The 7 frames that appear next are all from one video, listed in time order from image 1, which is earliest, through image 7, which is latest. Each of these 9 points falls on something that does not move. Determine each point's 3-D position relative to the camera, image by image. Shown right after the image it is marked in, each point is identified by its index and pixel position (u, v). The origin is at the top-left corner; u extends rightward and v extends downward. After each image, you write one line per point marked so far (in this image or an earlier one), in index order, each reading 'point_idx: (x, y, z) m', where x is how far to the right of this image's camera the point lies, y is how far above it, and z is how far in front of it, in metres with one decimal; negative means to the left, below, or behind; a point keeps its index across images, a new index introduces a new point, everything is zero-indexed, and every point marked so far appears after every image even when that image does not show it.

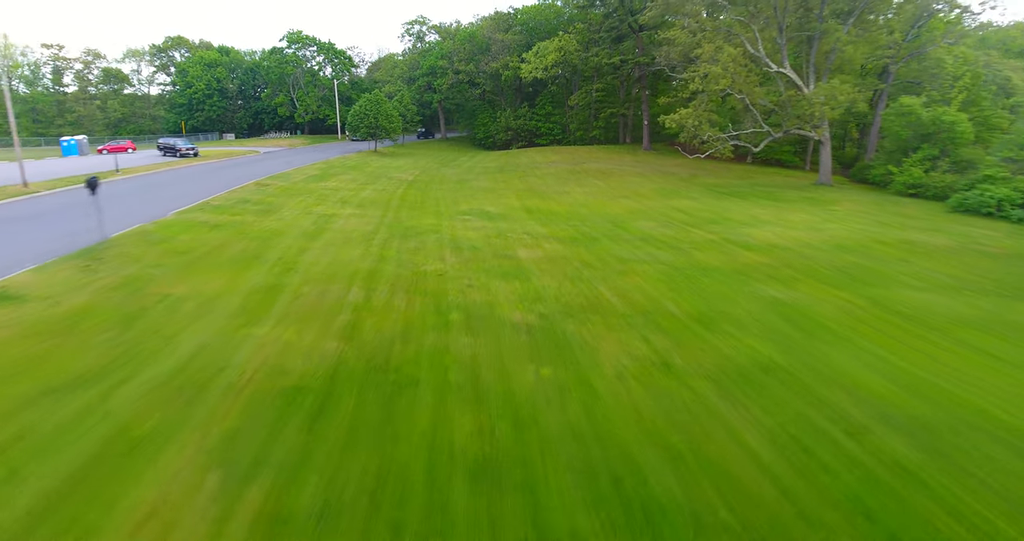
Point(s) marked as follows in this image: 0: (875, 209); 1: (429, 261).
0: (+10.0, +1.7, +18.3) m
1: (-1.3, +0.1, +11.0) m
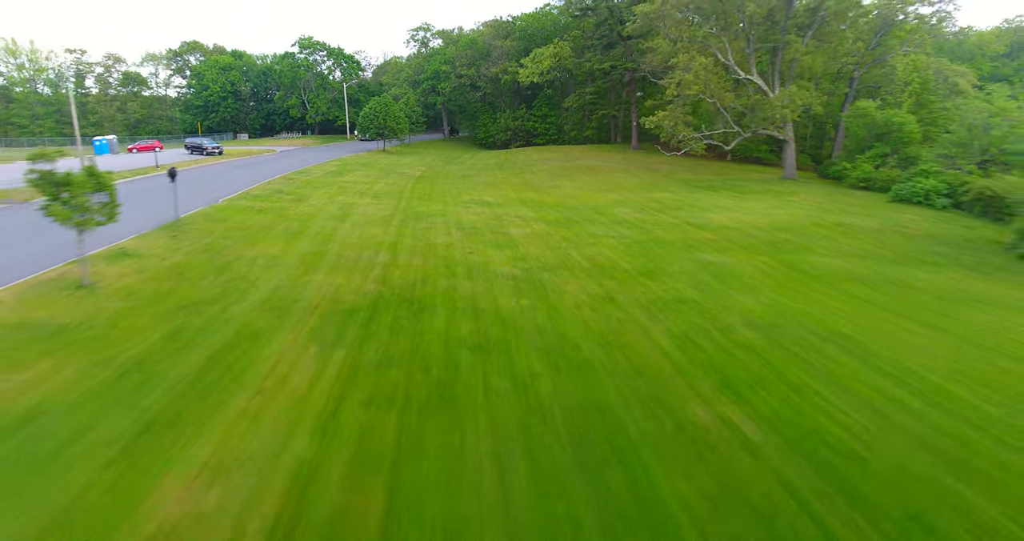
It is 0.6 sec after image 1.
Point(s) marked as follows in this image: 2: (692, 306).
0: (+9.8, +2.2, +21.0) m
1: (-1.5, +0.7, +13.7) m
2: (+2.4, -0.5, +9.1) m
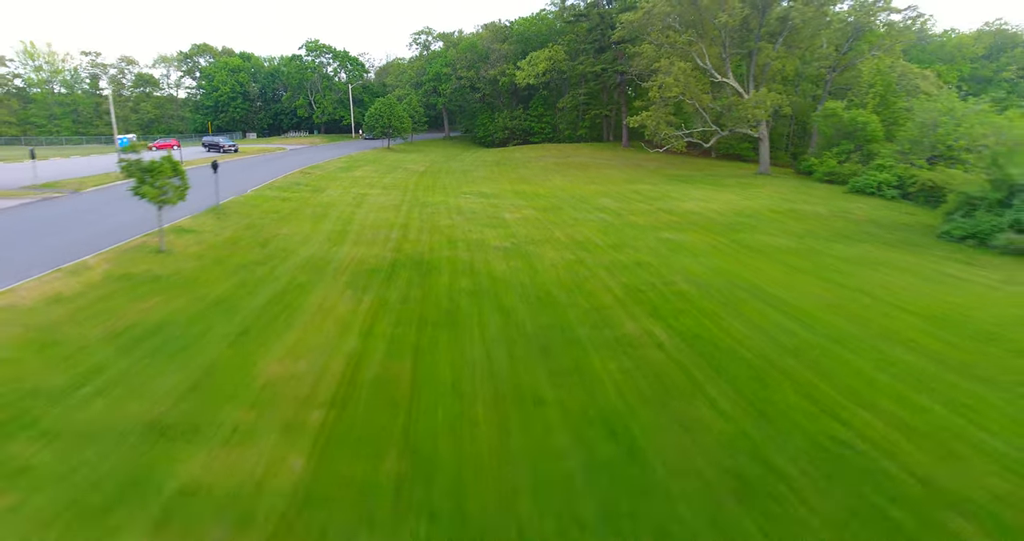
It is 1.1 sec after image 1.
0: (+9.7, +2.7, +23.2) m
1: (-1.7, +1.2, +15.9) m
2: (+2.3, 0.0, +11.3) m
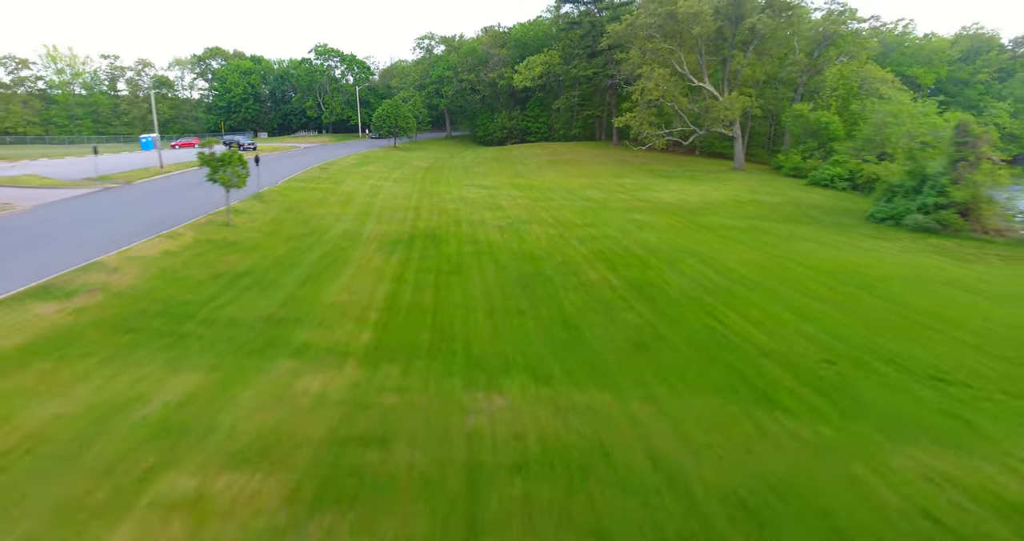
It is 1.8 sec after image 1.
0: (+9.5, +3.3, +26.1) m
1: (-1.8, +1.8, +18.8) m
2: (+2.1, +0.6, +14.2) m
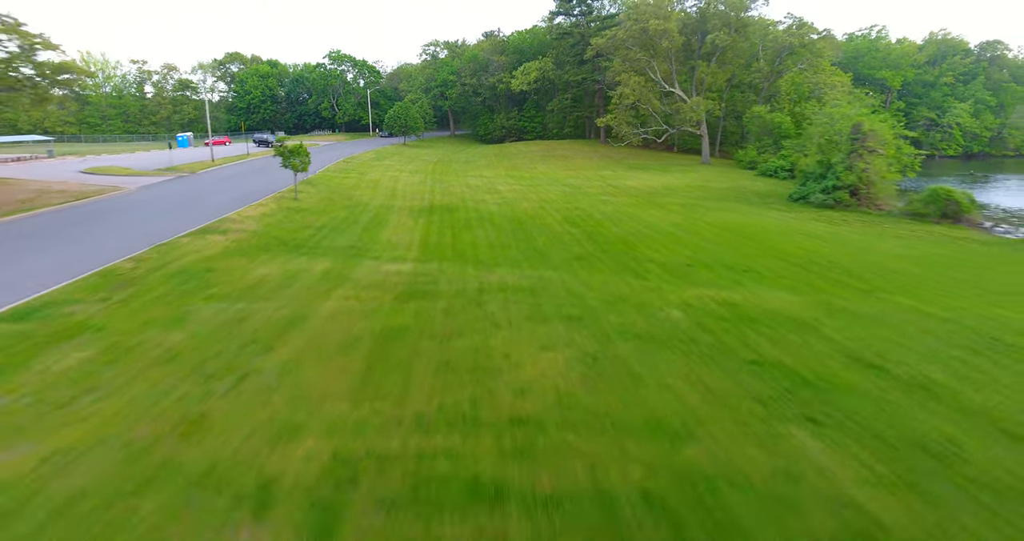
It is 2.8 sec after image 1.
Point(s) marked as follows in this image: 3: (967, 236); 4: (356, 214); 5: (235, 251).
0: (+9.4, +4.4, +31.0) m
1: (-2.0, +2.9, +23.7) m
2: (+2.0, +1.7, +19.0) m
3: (+11.0, +0.9, +16.3) m
4: (-4.0, +1.5, +17.5) m
5: (-4.7, +0.3, +11.5) m
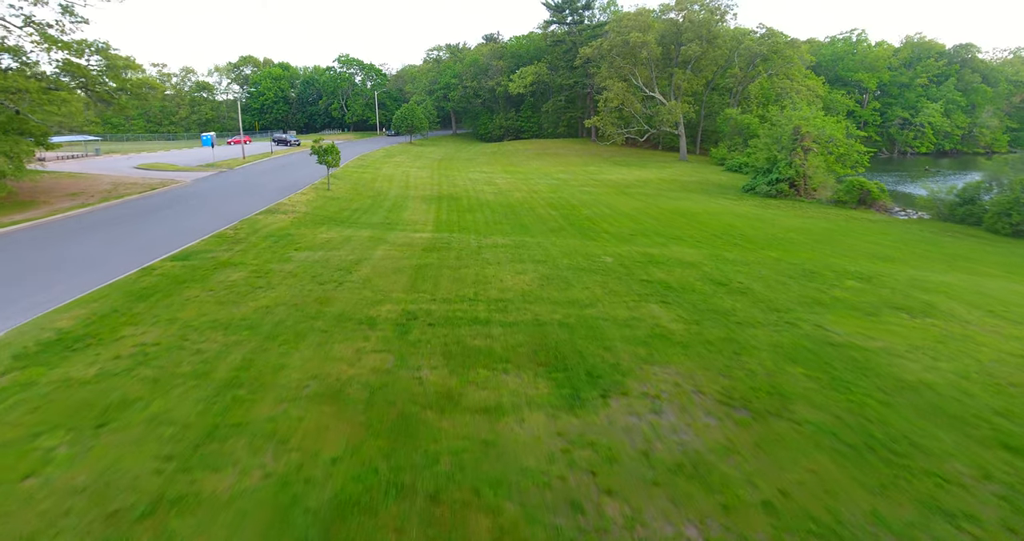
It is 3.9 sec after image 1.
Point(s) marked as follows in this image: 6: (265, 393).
0: (+9.2, +5.2, +35.1) m
1: (-2.2, +3.7, +27.8) m
2: (+1.8, +2.5, +23.2) m
3: (+10.8, +1.6, +20.4) m
4: (-4.2, +2.2, +21.6) m
5: (-4.9, +1.1, +15.7) m
6: (-2.2, -1.1, +6.0) m
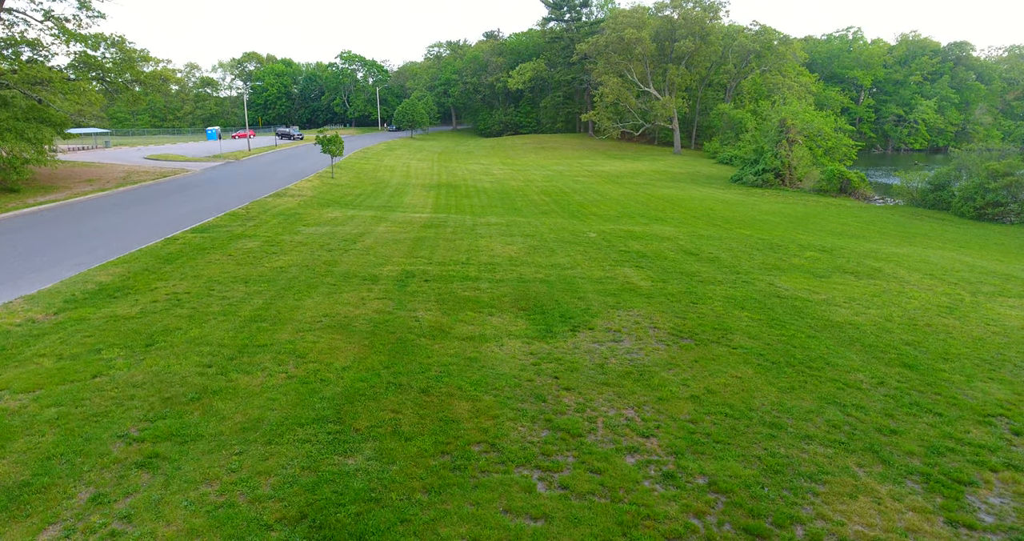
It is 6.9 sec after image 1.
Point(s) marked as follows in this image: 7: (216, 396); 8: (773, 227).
0: (+9.1, +5.8, +36.1) m
1: (-2.3, +4.2, +28.8) m
2: (+1.6, +3.0, +24.2) m
3: (+10.7, +2.2, +21.4) m
4: (-4.4, +2.8, +22.7) m
5: (-5.1, +1.6, +16.7) m
6: (-2.4, -0.6, +7.0) m
7: (-2.3, -1.0, +5.3) m
8: (+5.8, +1.0, +15.0) m
